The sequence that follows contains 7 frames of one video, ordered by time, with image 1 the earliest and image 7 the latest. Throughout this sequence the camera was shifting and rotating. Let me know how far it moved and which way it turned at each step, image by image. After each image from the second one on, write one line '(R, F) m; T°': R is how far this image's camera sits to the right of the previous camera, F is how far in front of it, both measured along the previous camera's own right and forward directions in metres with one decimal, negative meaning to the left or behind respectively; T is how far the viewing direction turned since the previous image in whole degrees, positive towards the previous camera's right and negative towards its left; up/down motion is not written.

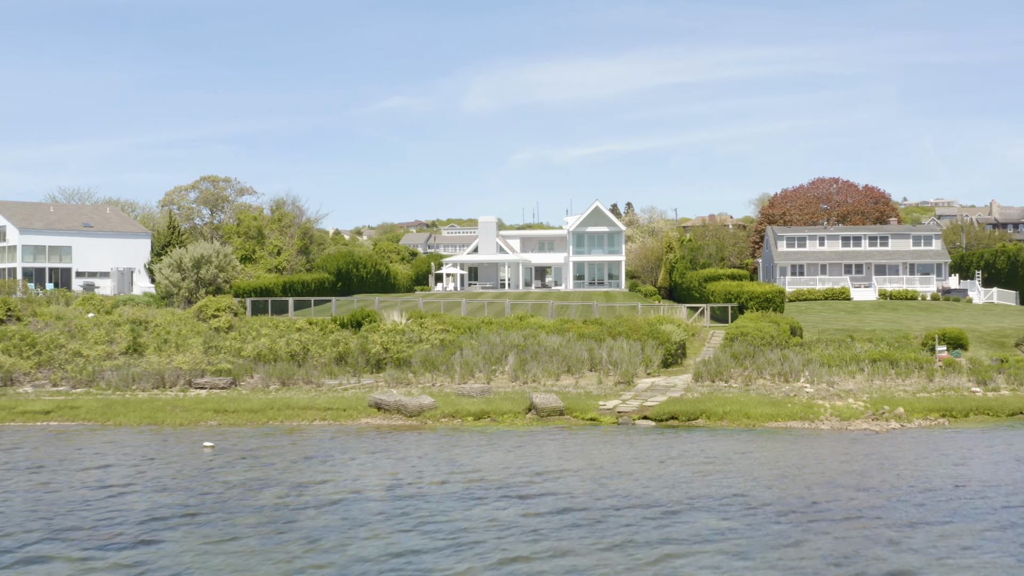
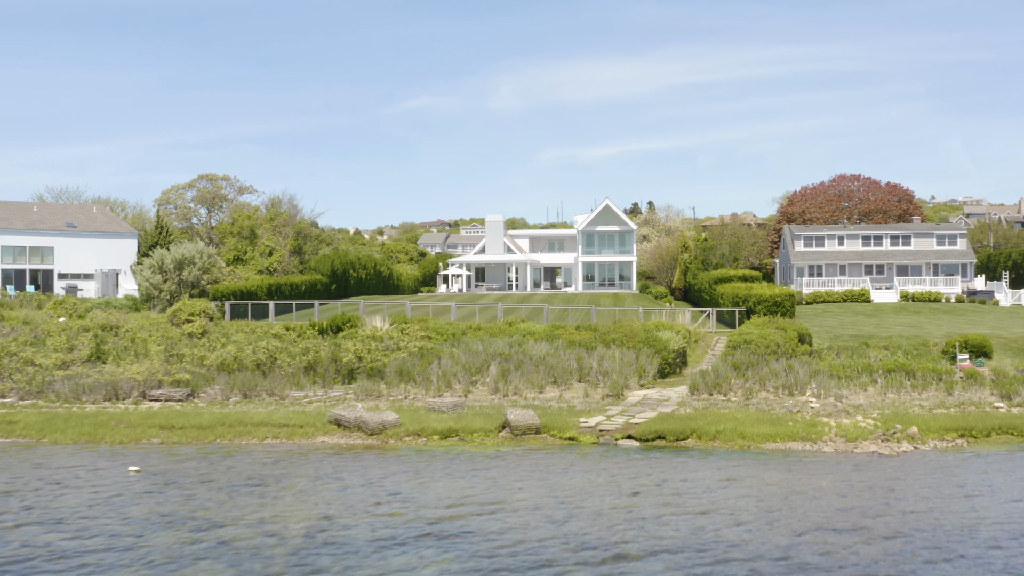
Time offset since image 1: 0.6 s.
(+0.8, +1.9) m; -1°
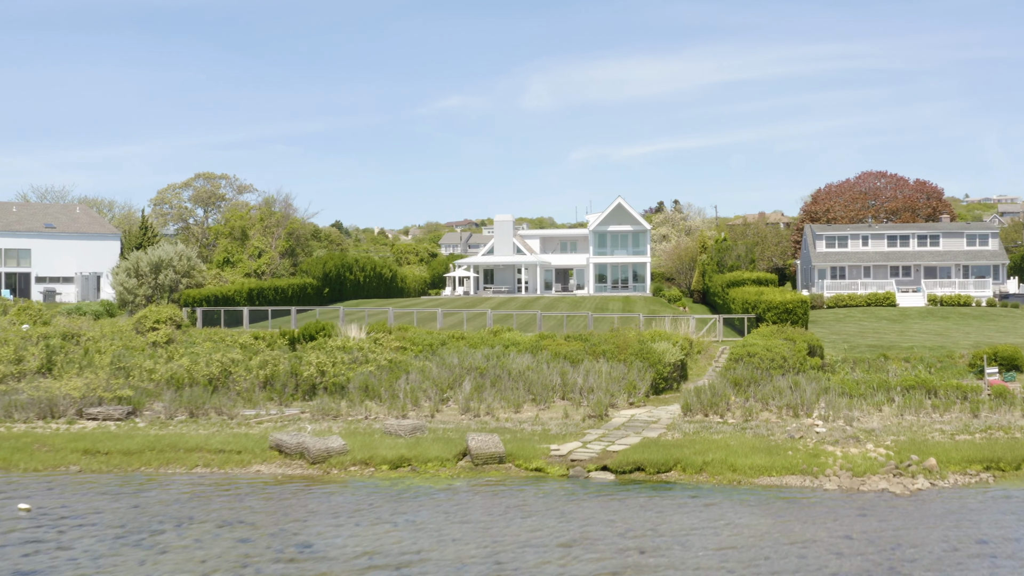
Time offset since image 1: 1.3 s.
(+0.9, +2.2) m; -1°
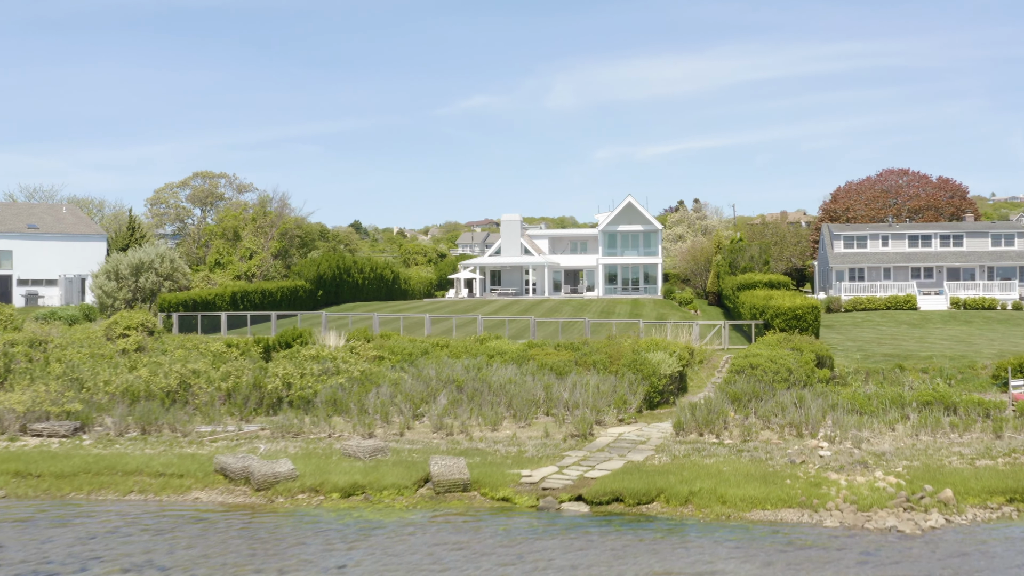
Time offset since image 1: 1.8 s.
(+0.7, +1.7) m; -1°
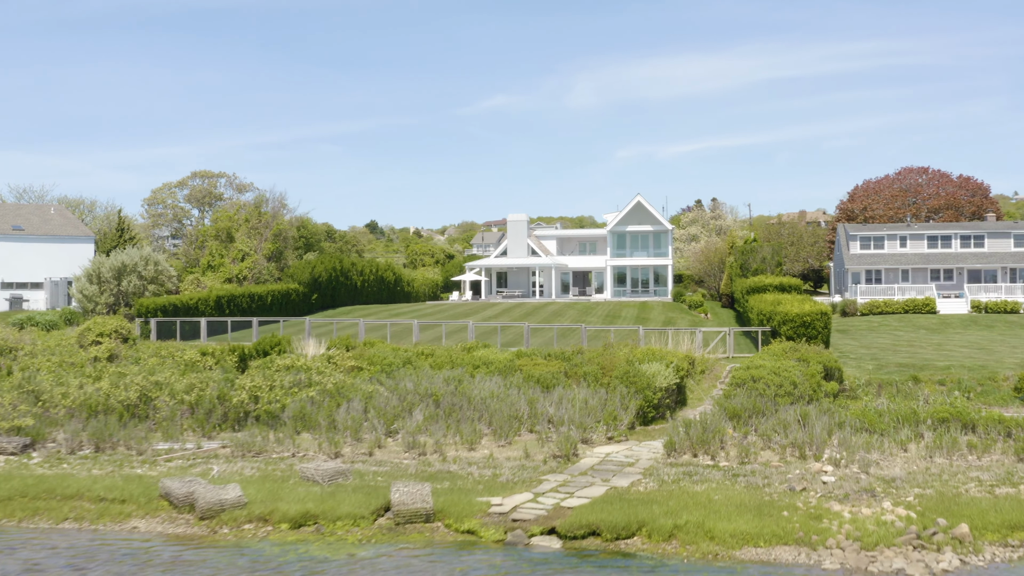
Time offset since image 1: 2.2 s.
(+0.6, +1.4) m; -1°
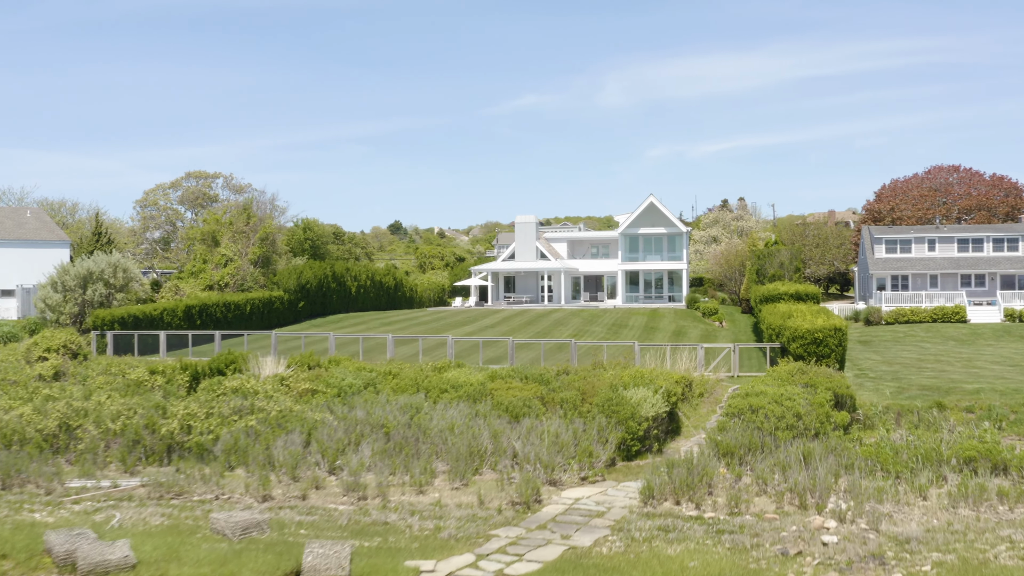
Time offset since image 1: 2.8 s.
(+0.9, +2.2) m; -1°
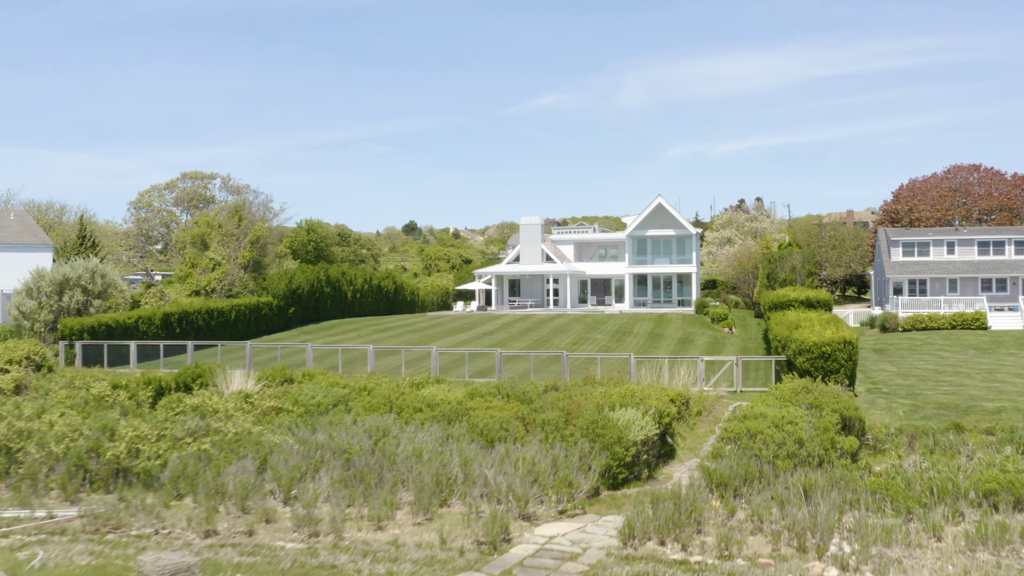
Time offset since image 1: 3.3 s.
(+0.5, +1.4) m; -1°
